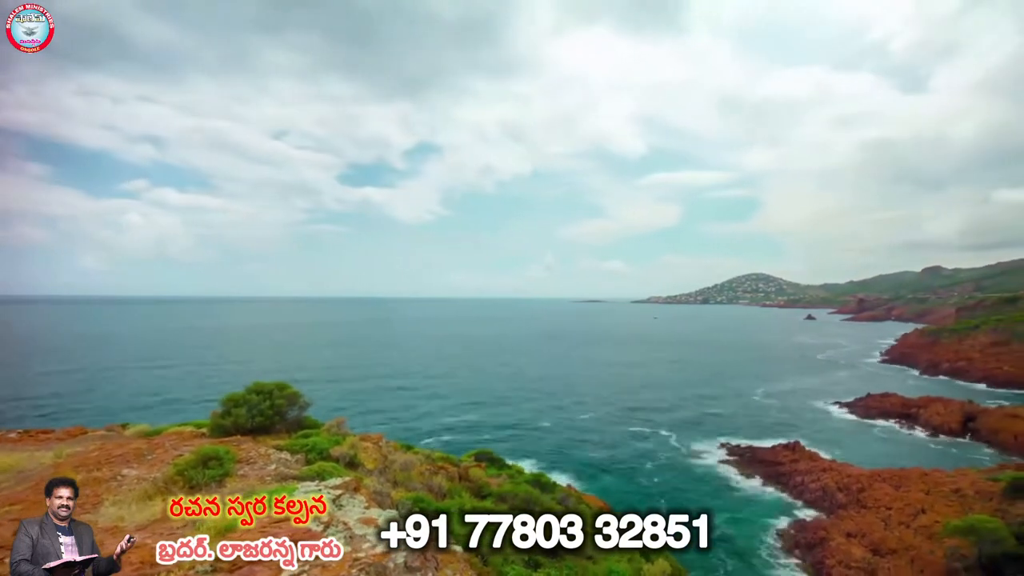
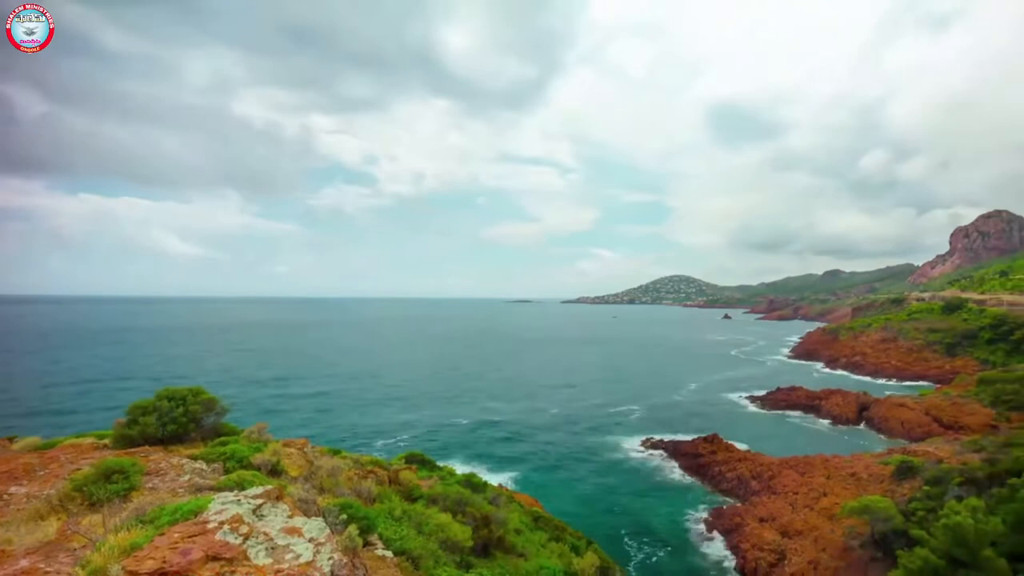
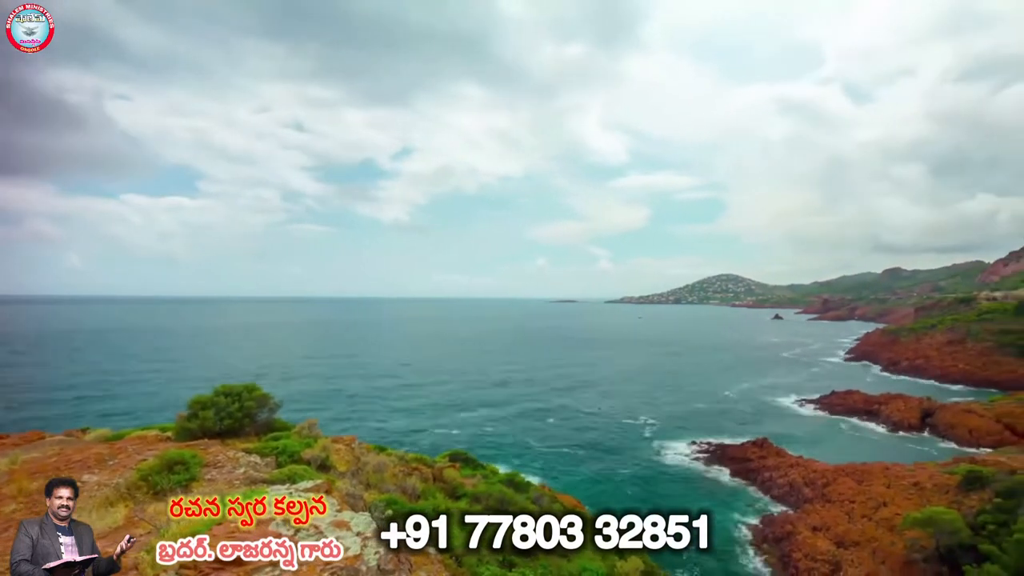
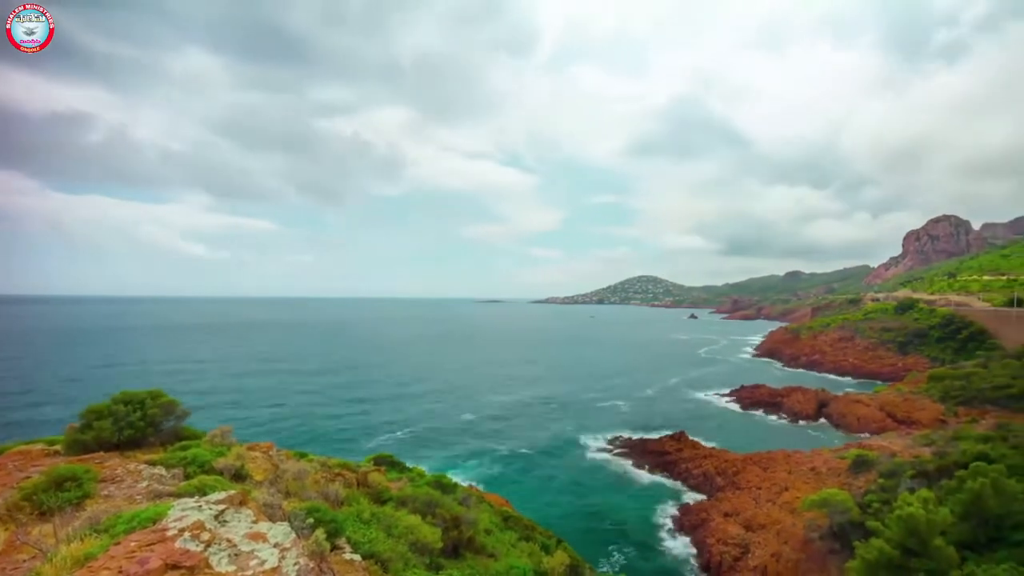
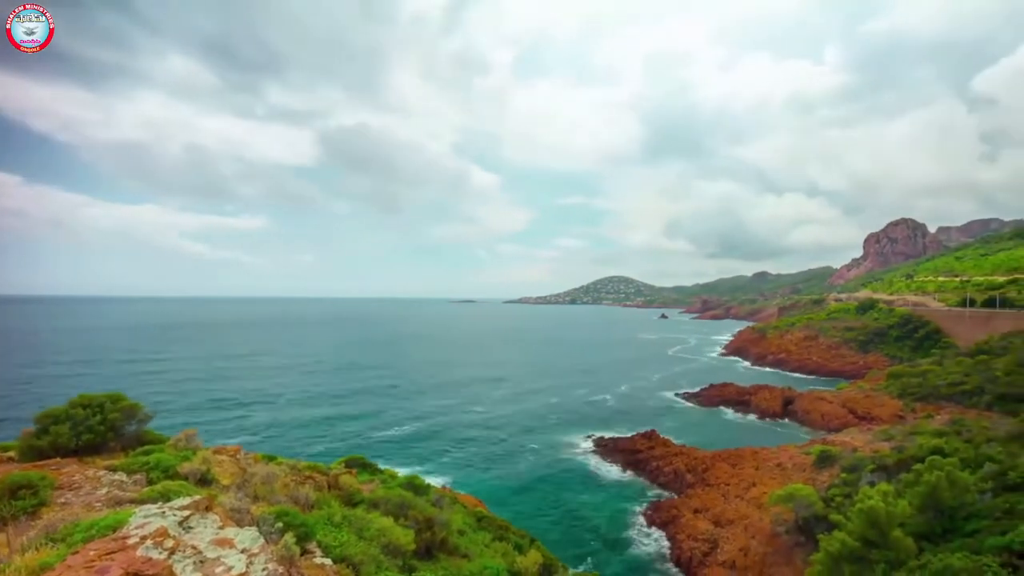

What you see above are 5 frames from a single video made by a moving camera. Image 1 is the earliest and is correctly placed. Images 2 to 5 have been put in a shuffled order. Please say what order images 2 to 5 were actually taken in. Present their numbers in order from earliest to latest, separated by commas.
3, 2, 4, 5
